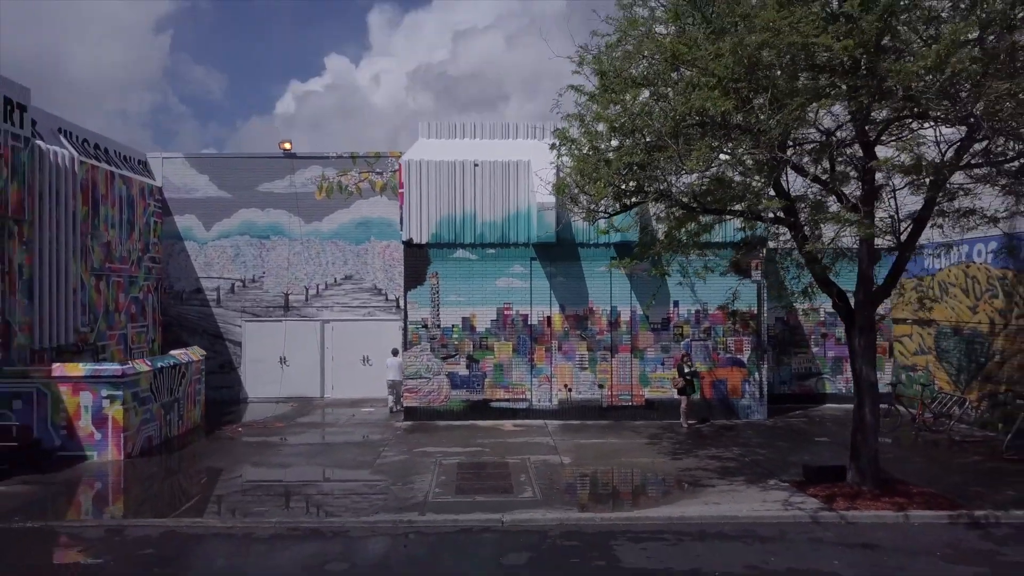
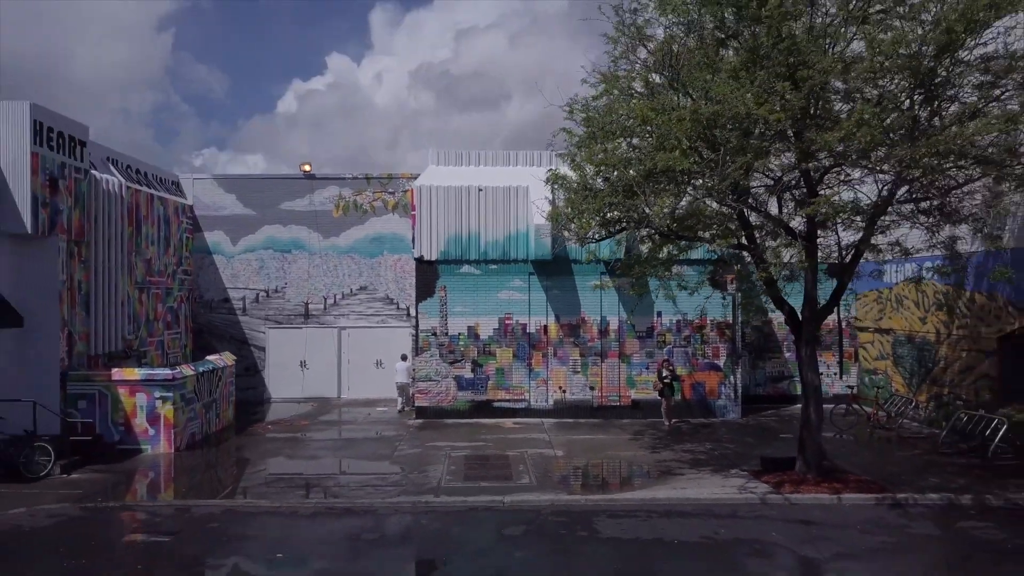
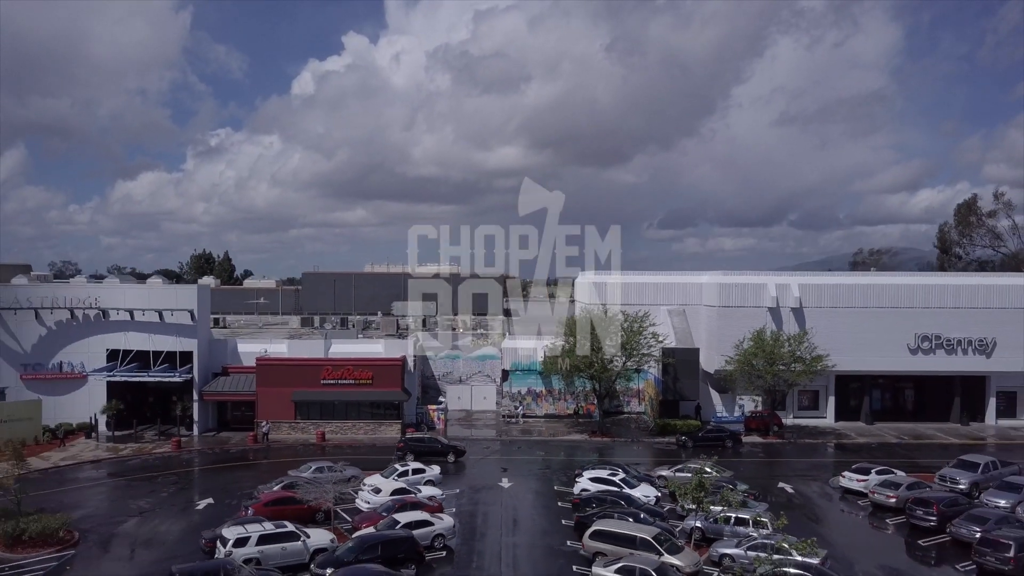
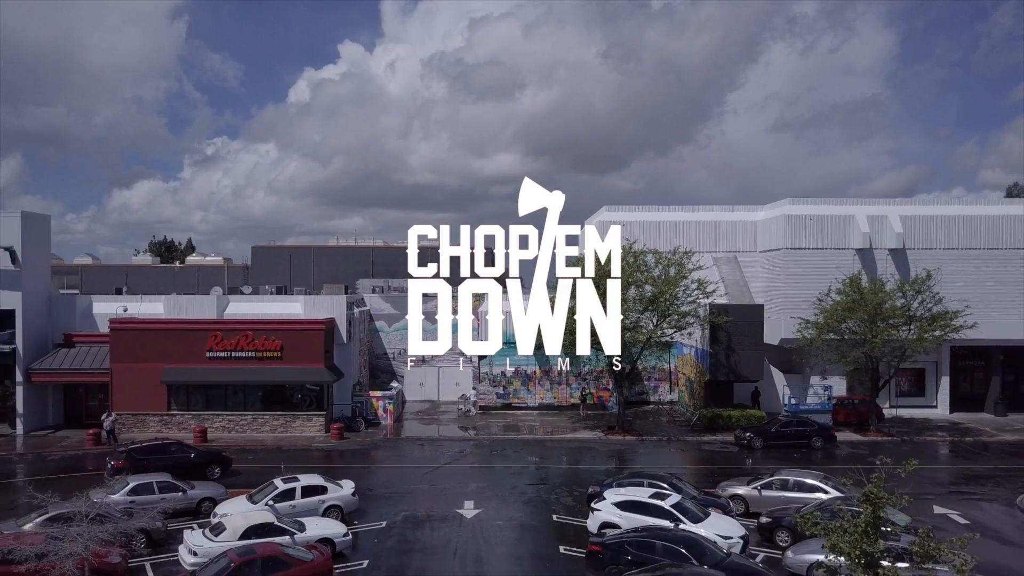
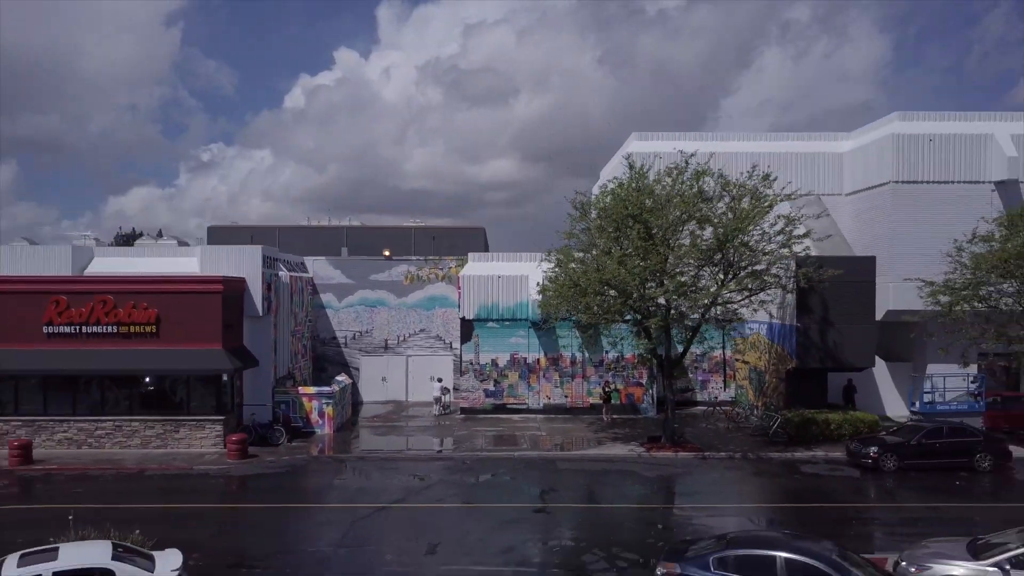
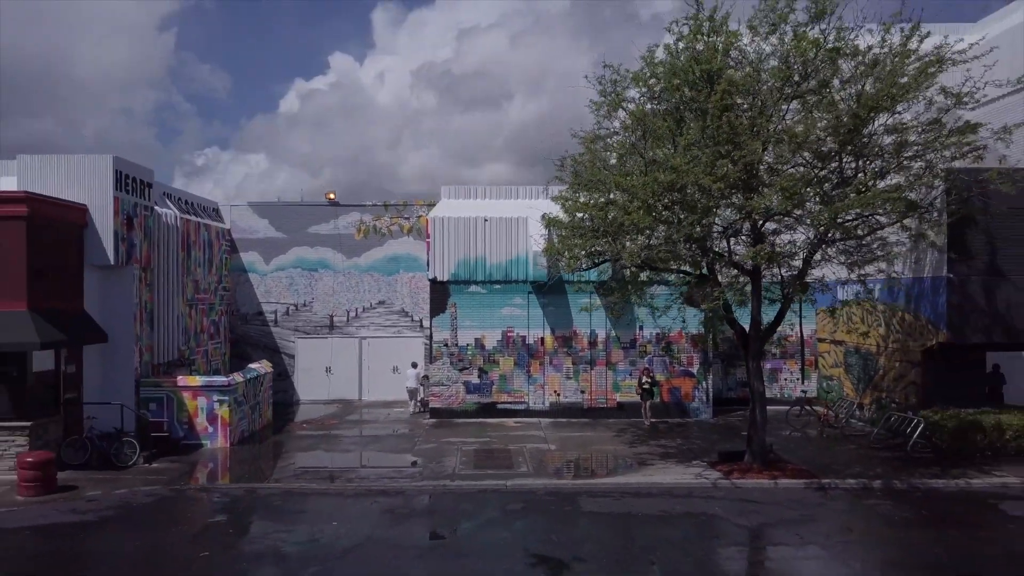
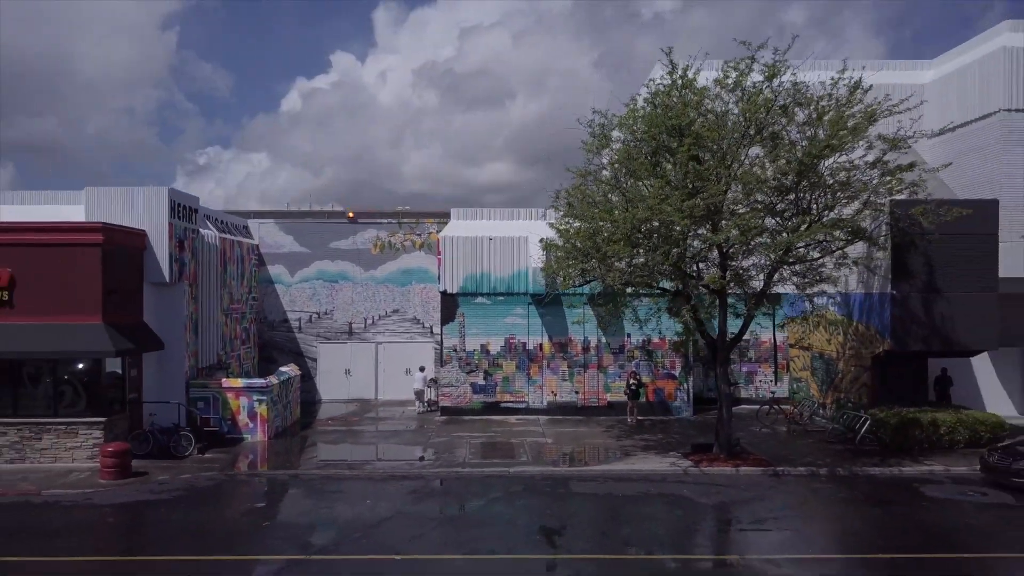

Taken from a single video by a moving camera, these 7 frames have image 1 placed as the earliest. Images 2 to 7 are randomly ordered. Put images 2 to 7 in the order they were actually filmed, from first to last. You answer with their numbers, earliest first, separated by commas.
2, 6, 7, 5, 4, 3
